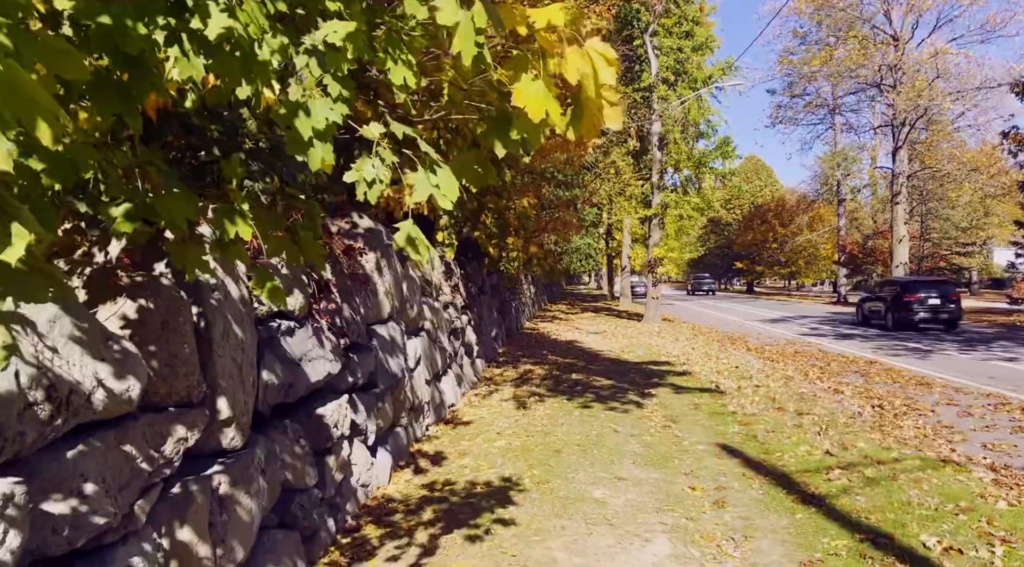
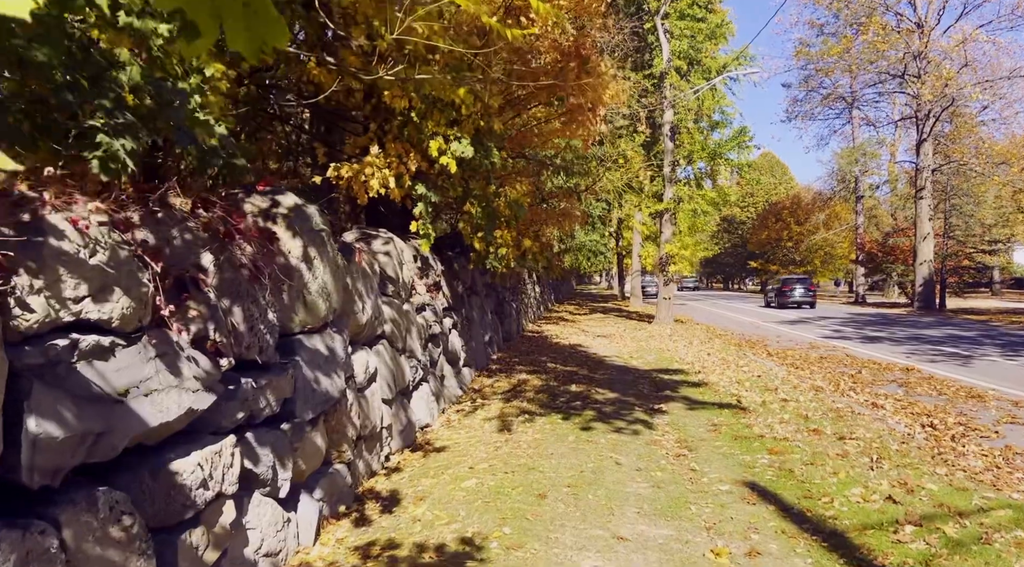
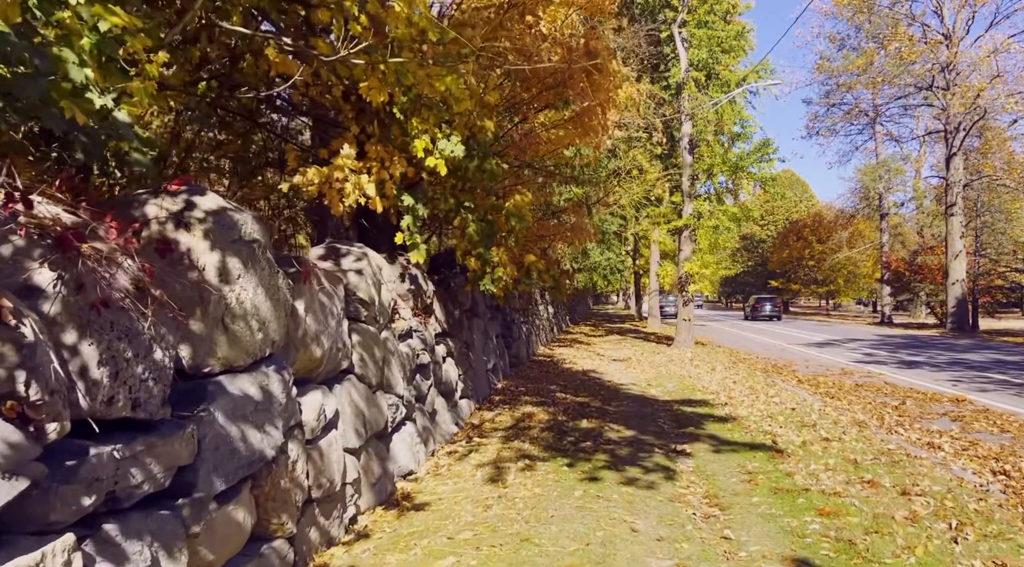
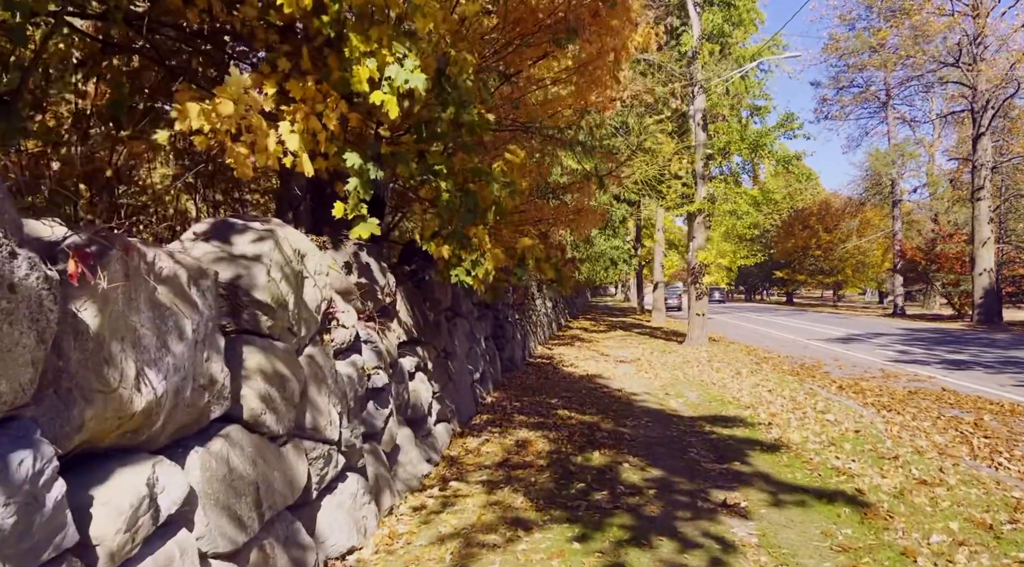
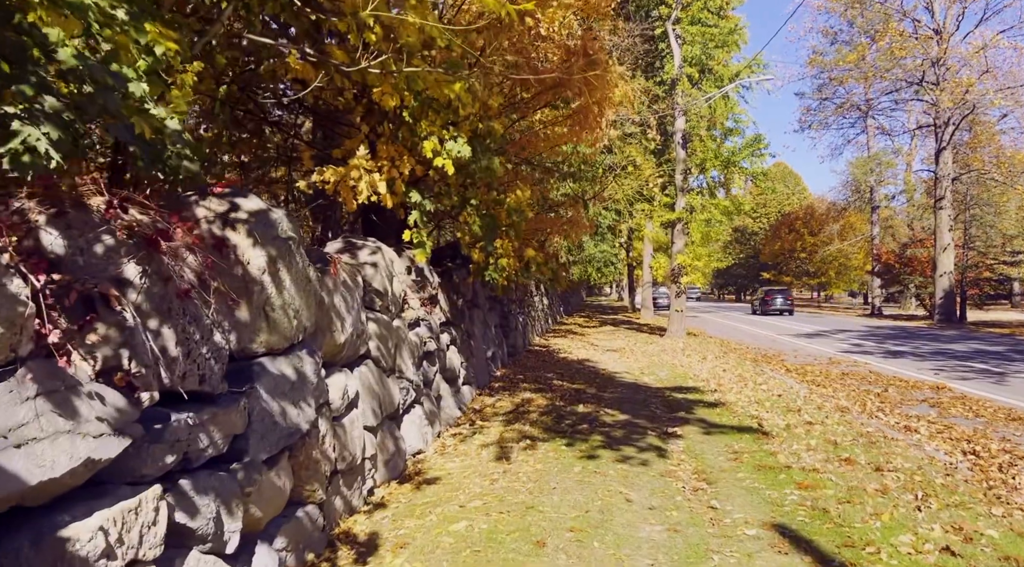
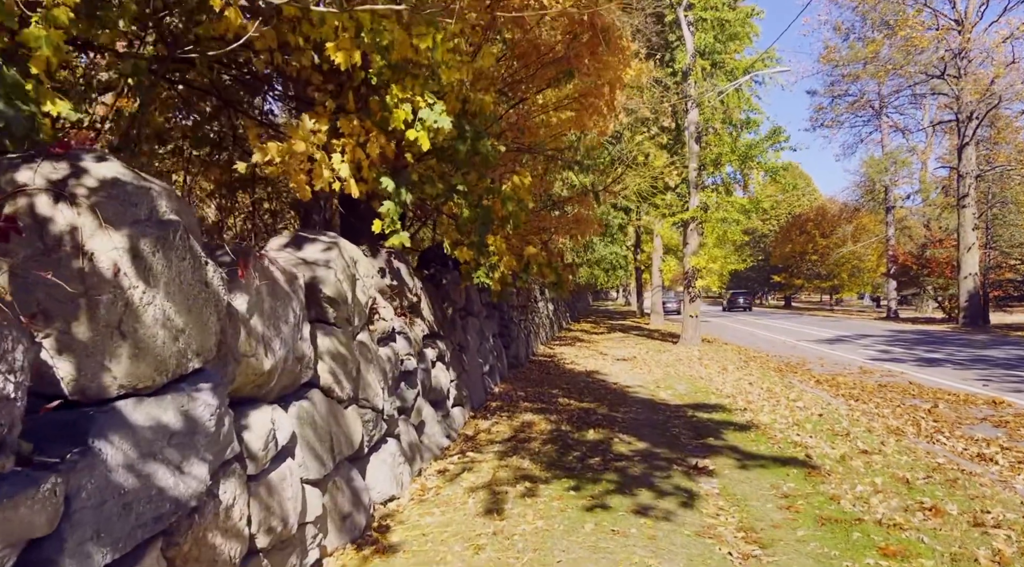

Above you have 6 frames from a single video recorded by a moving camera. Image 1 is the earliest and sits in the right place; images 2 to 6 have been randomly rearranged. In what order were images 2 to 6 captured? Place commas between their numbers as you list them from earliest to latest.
2, 5, 3, 6, 4
